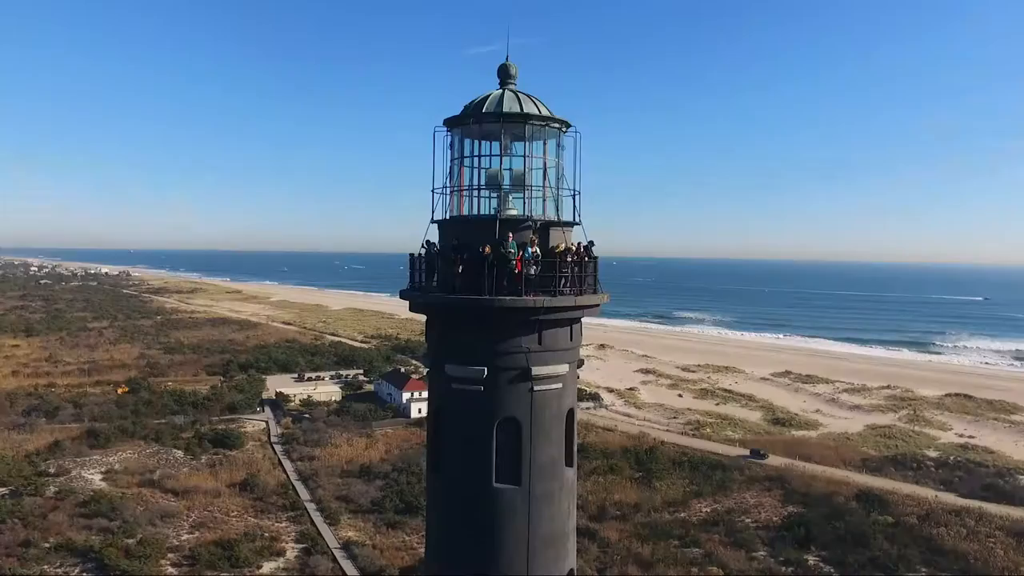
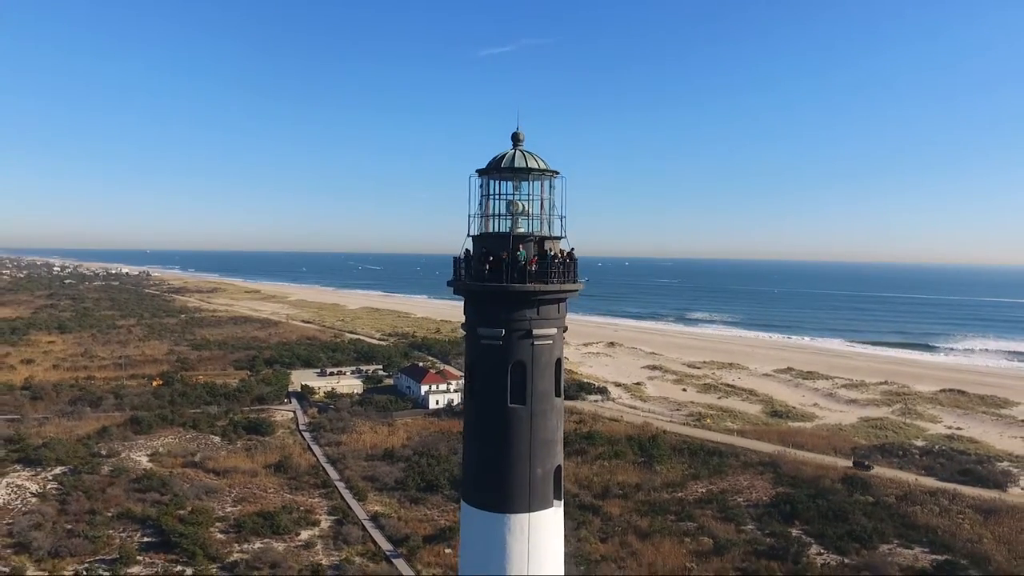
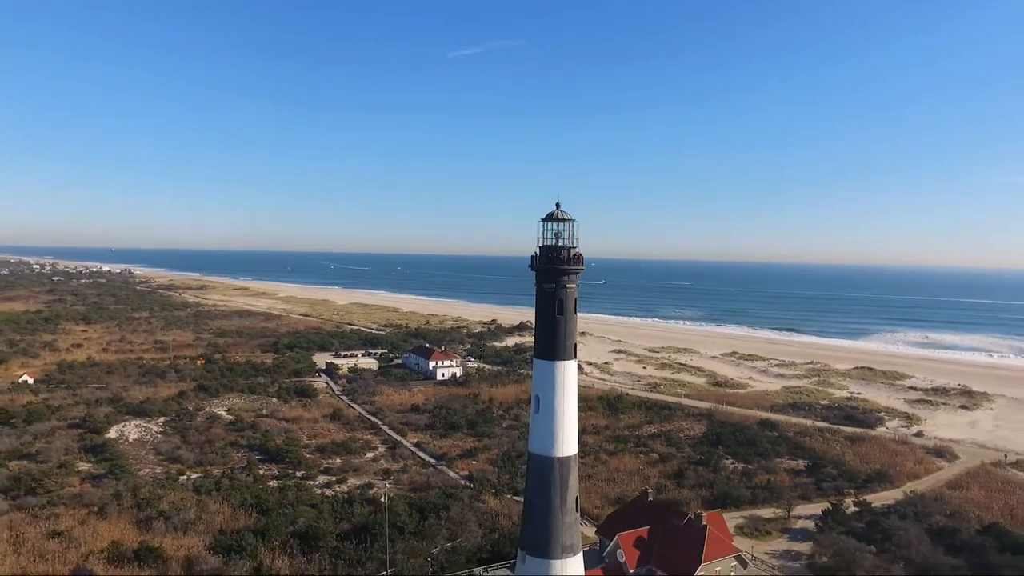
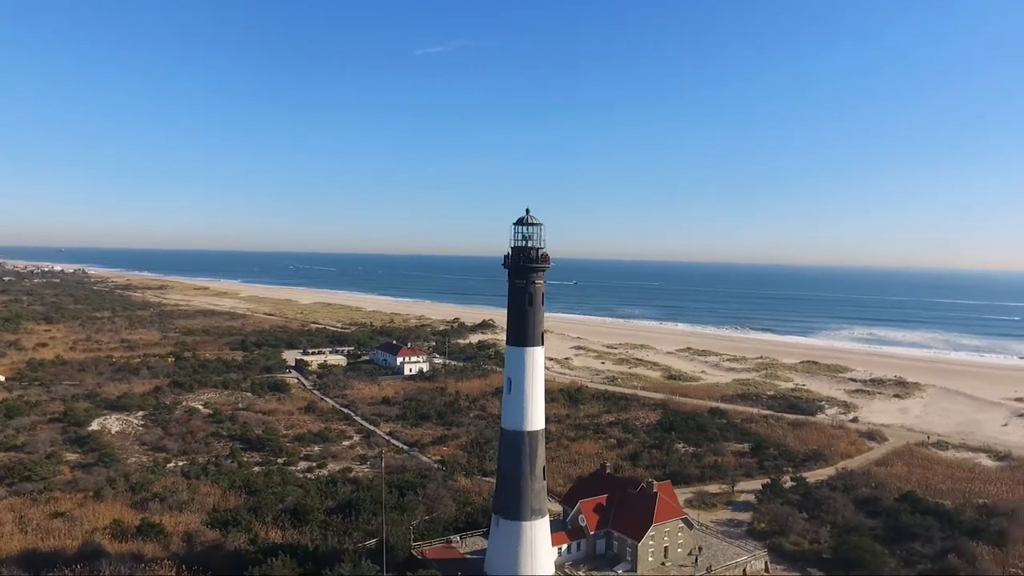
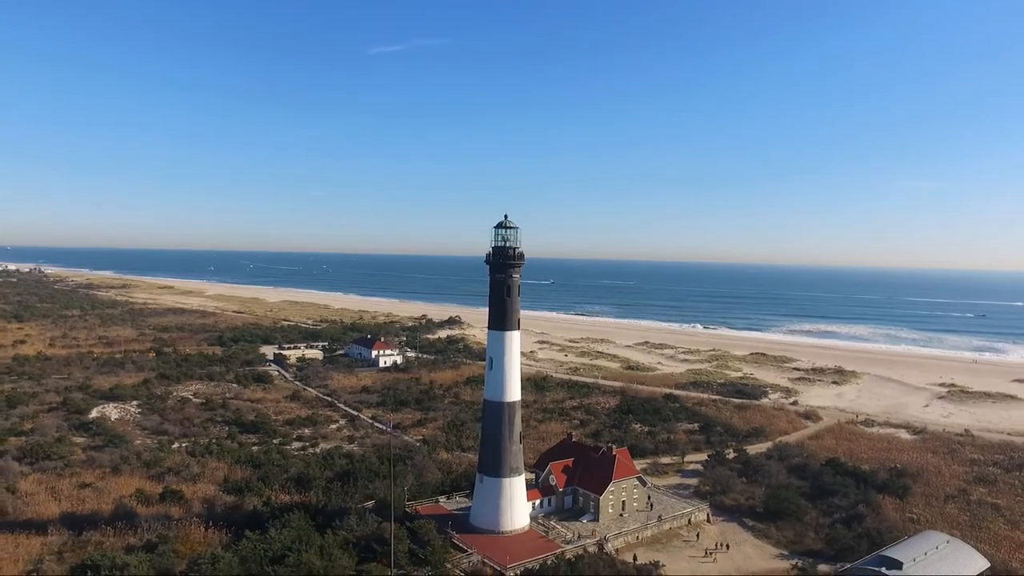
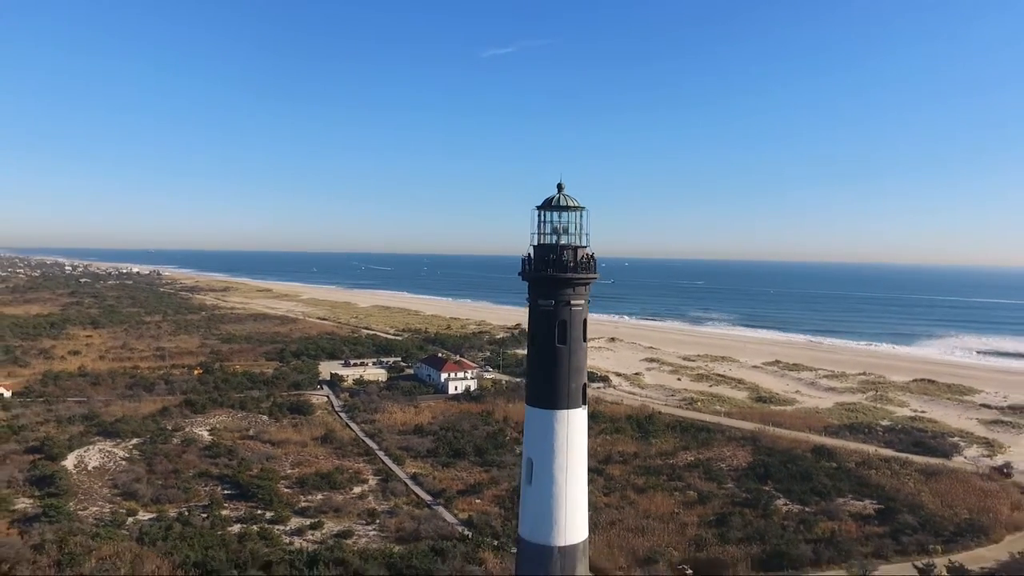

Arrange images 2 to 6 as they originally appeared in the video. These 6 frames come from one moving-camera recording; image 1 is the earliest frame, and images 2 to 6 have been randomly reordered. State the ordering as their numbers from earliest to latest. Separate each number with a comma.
2, 6, 3, 4, 5
